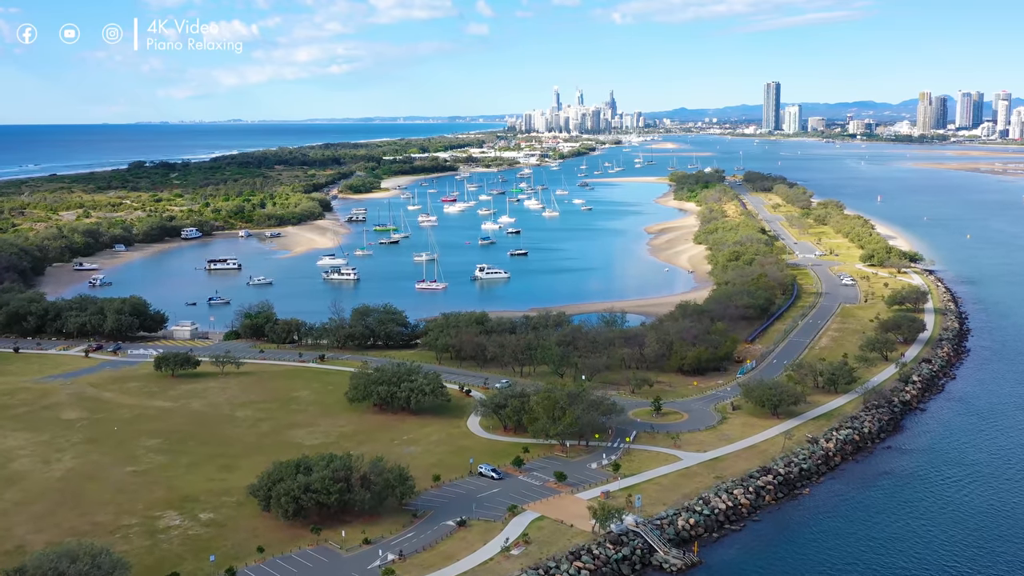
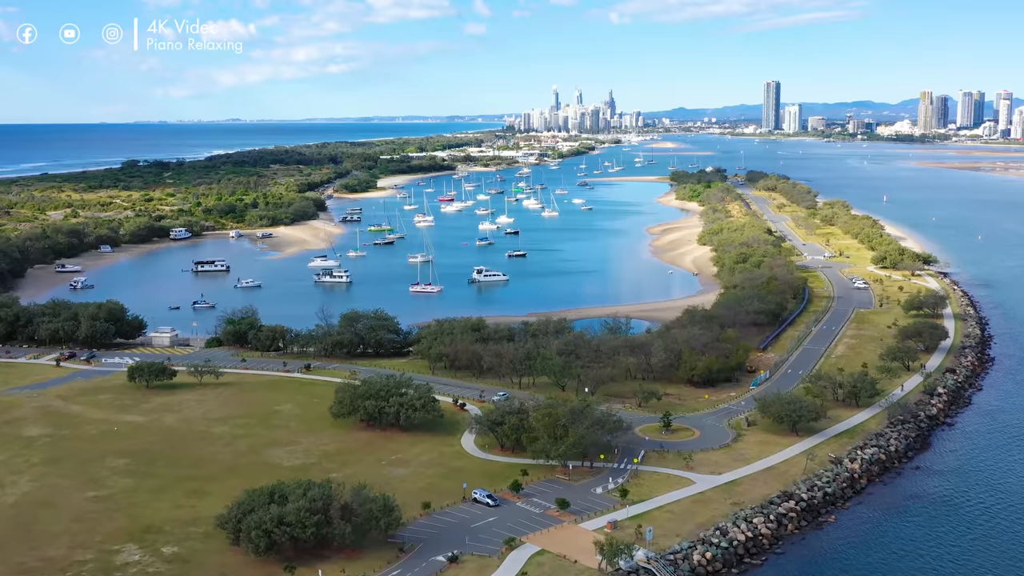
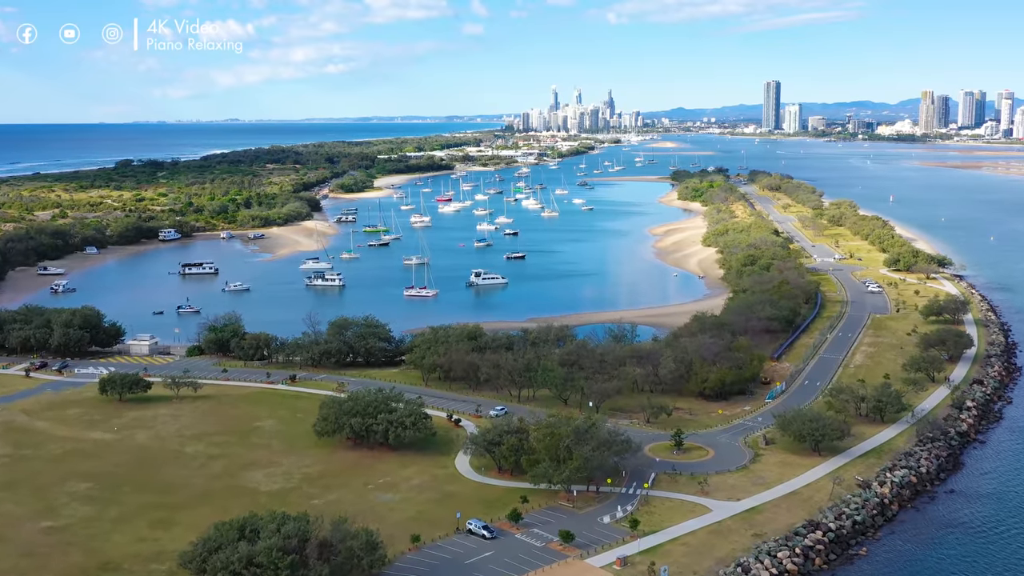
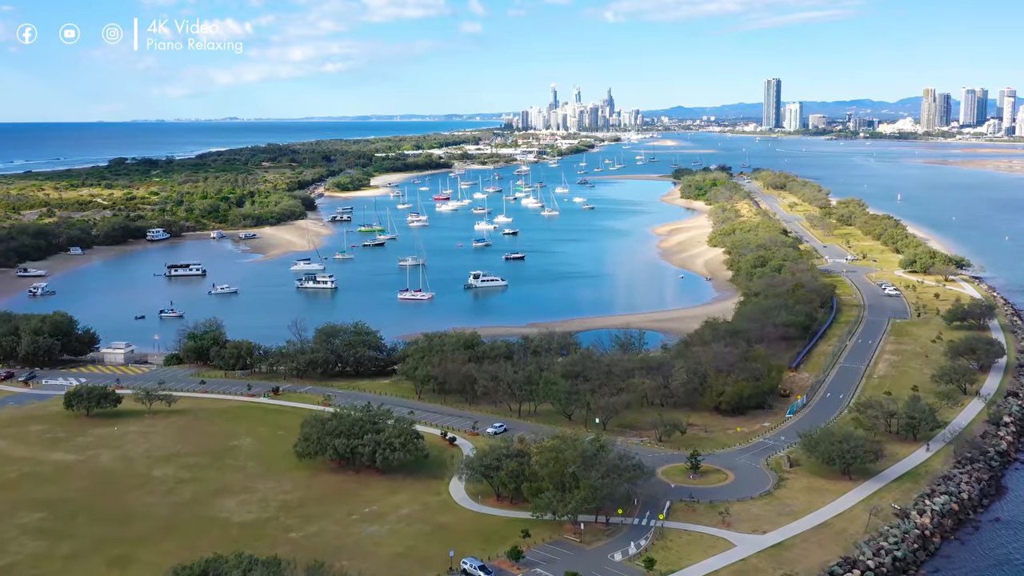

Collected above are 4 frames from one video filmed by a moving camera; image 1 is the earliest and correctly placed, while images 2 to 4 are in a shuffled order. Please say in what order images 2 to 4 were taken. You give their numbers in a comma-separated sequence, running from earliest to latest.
2, 3, 4
